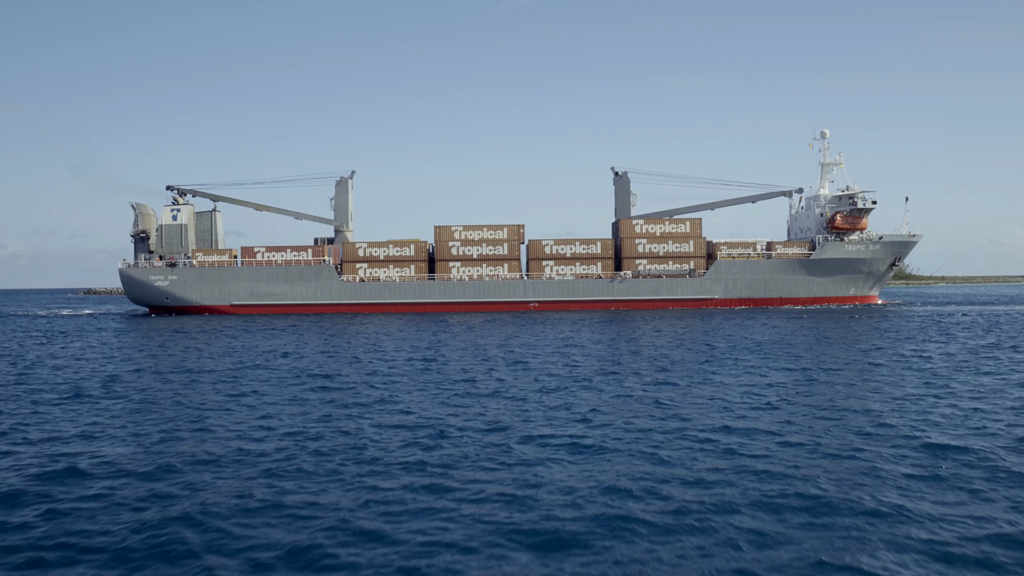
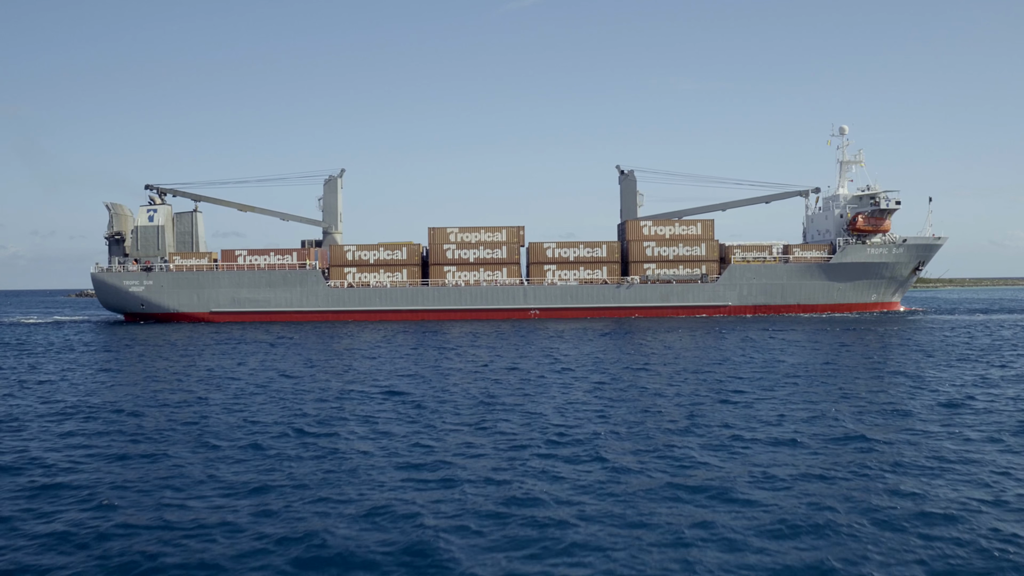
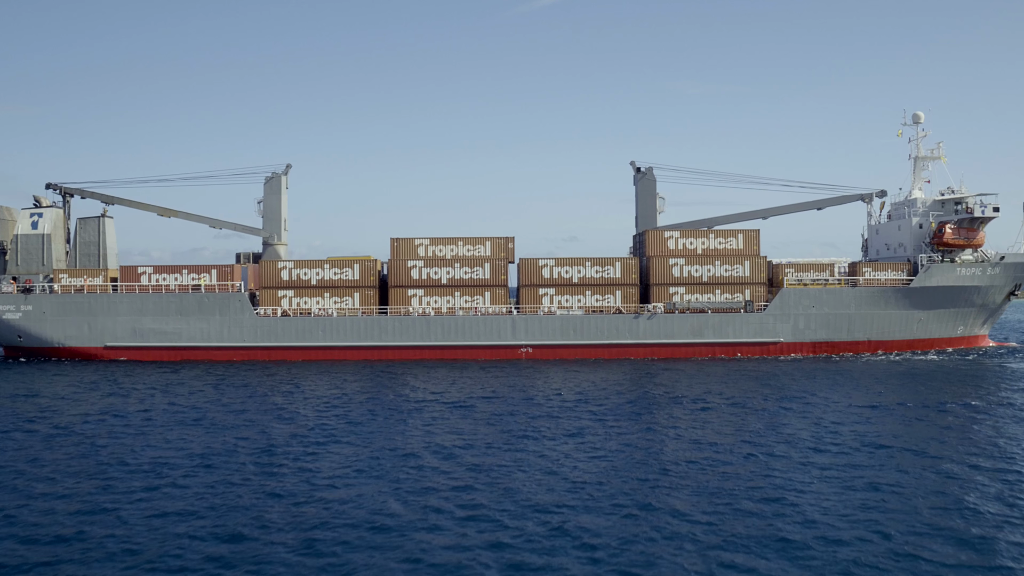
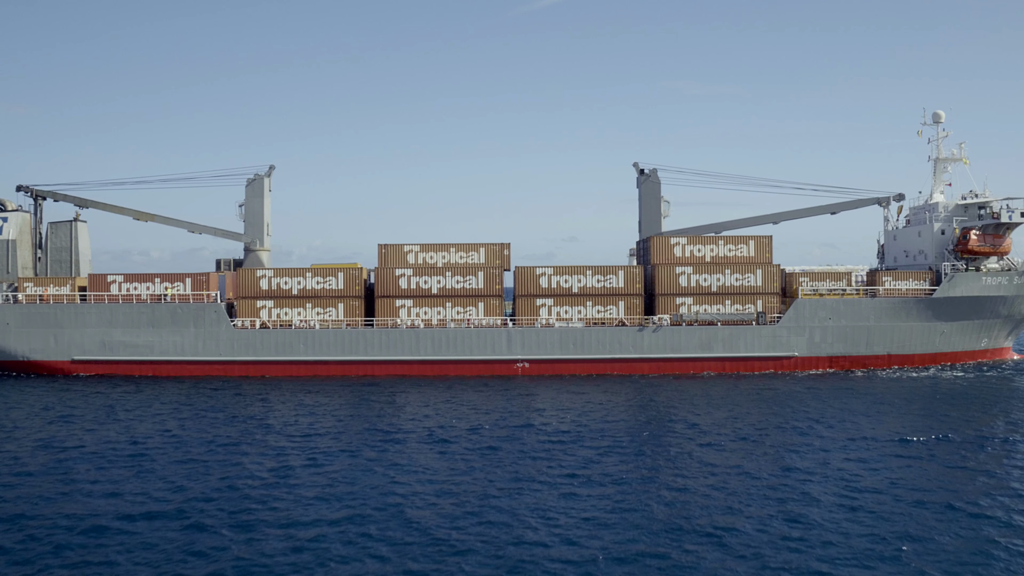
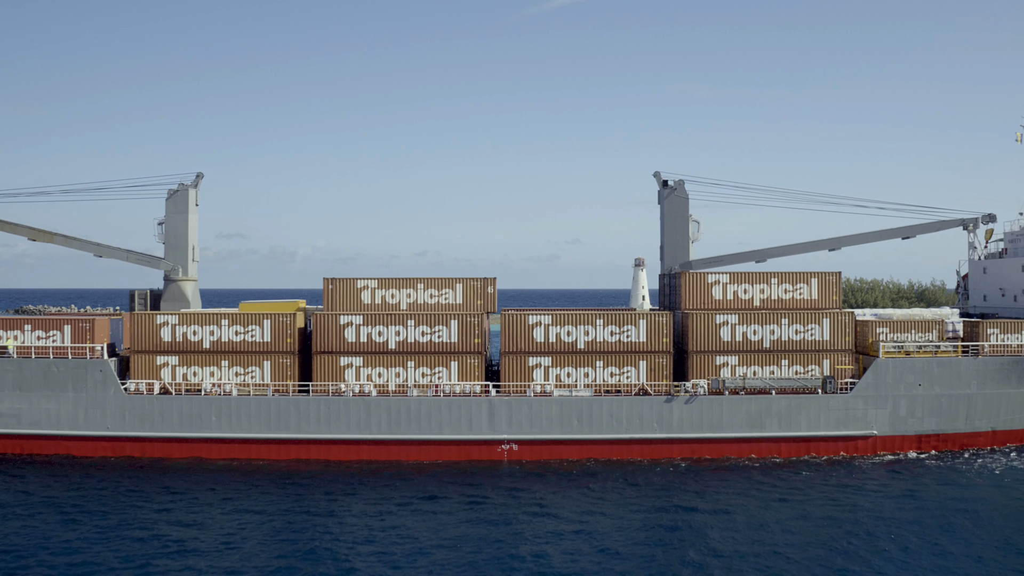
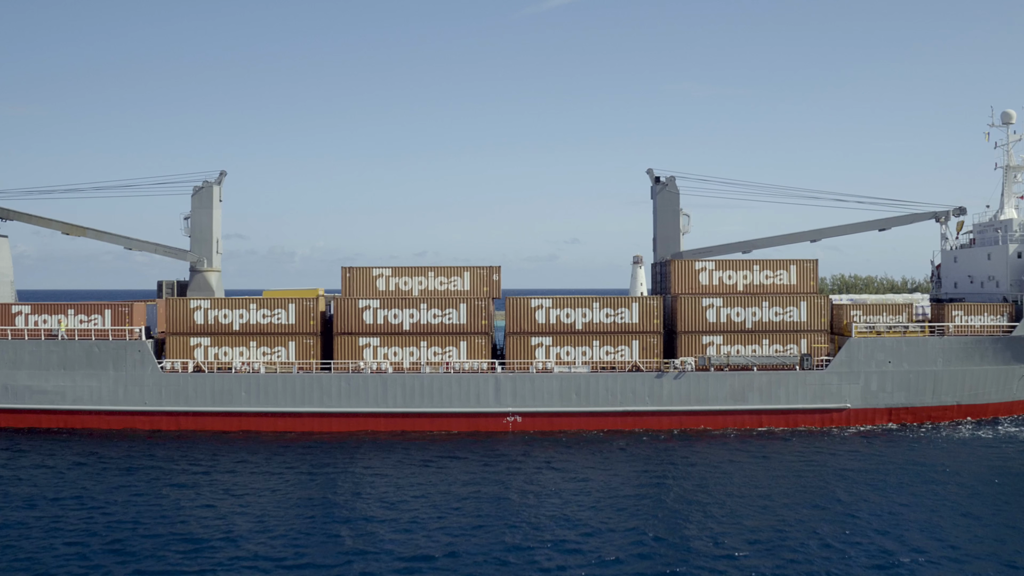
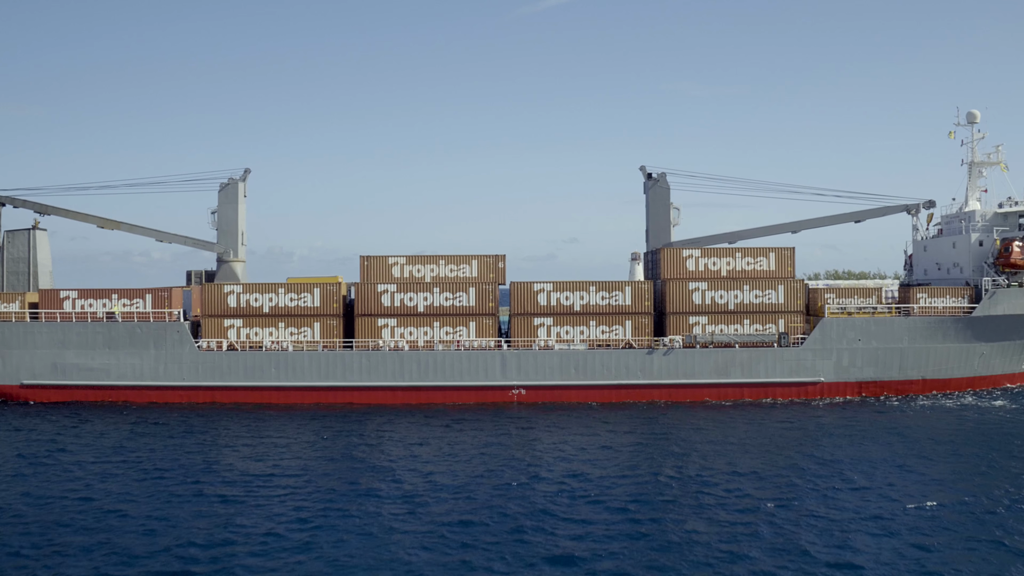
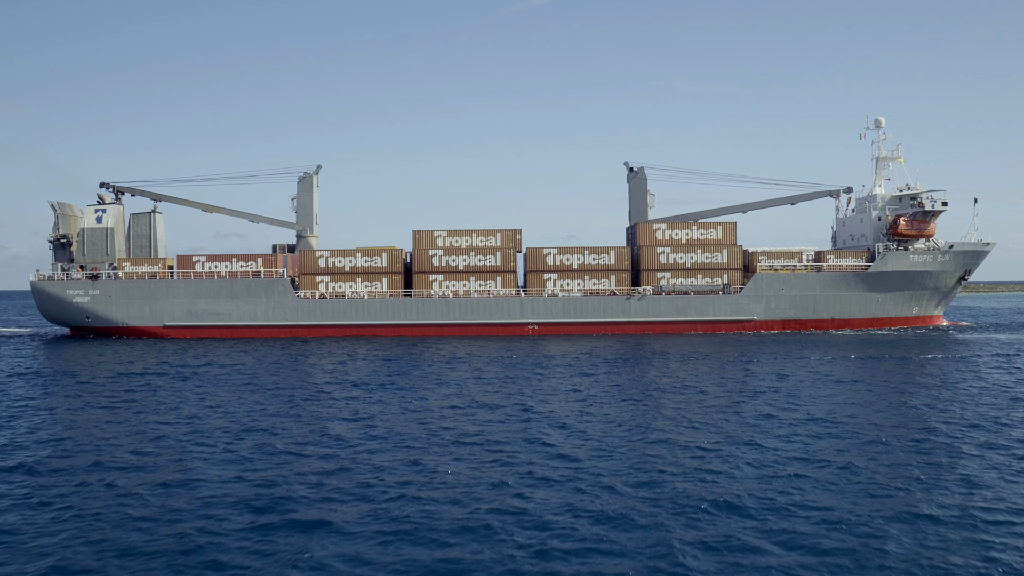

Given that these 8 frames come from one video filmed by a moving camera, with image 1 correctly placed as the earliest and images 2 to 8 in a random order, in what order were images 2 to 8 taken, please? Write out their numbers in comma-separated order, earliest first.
2, 8, 3, 4, 7, 6, 5
